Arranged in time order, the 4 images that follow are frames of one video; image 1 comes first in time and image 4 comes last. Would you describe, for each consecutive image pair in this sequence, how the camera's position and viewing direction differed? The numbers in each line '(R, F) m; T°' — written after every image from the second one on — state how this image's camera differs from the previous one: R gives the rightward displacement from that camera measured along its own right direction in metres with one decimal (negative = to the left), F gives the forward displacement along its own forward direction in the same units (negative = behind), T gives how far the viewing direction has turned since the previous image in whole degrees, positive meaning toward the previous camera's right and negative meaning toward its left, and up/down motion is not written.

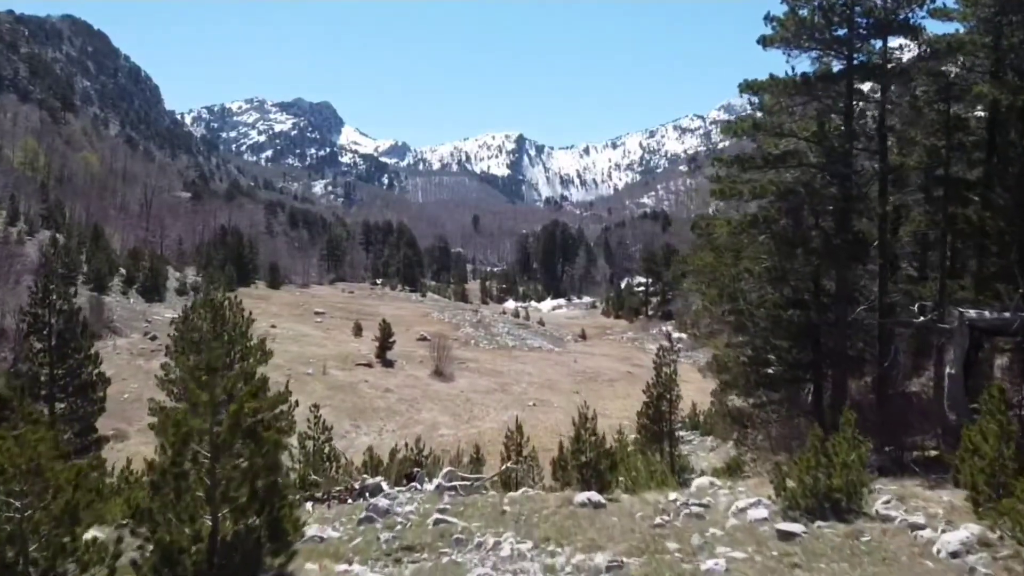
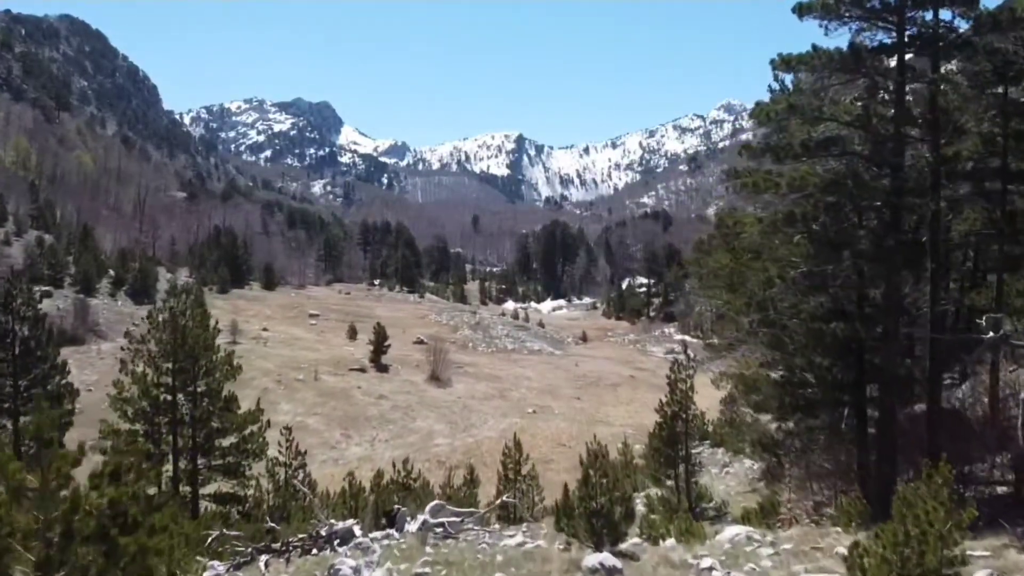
(0.0, +1.1) m; 0°
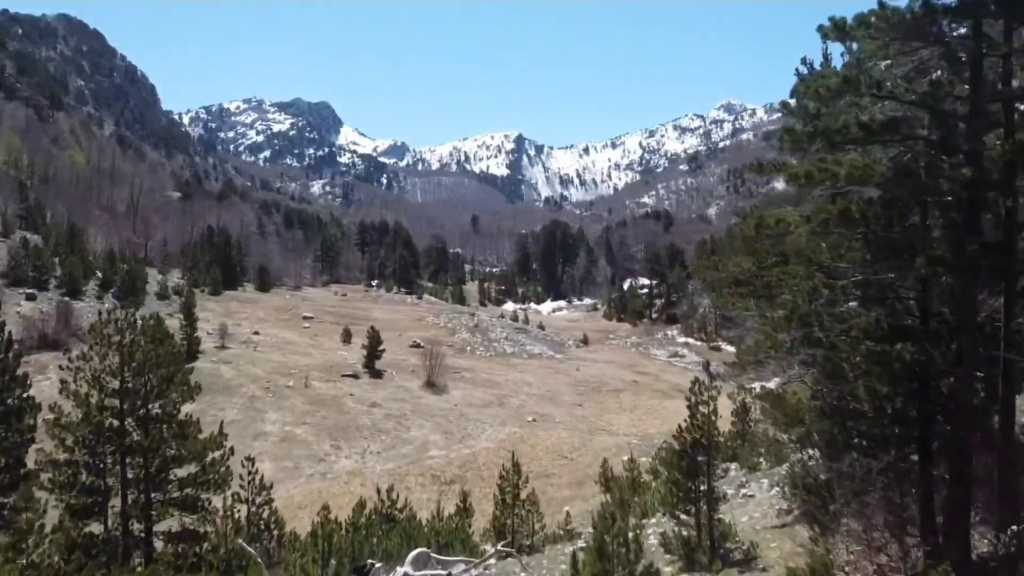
(0.0, +1.2) m; 0°
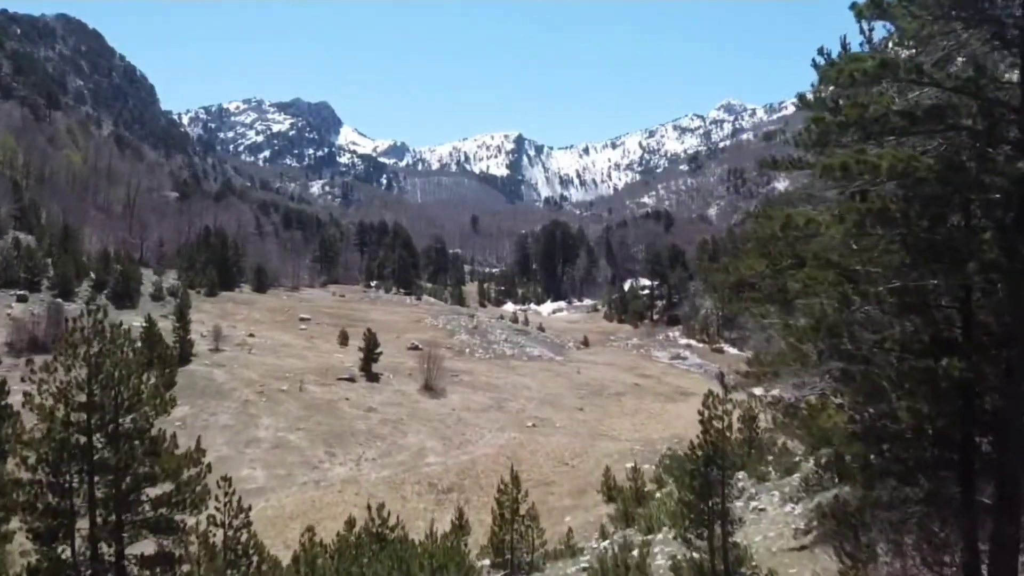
(0.0, +0.6) m; 0°
